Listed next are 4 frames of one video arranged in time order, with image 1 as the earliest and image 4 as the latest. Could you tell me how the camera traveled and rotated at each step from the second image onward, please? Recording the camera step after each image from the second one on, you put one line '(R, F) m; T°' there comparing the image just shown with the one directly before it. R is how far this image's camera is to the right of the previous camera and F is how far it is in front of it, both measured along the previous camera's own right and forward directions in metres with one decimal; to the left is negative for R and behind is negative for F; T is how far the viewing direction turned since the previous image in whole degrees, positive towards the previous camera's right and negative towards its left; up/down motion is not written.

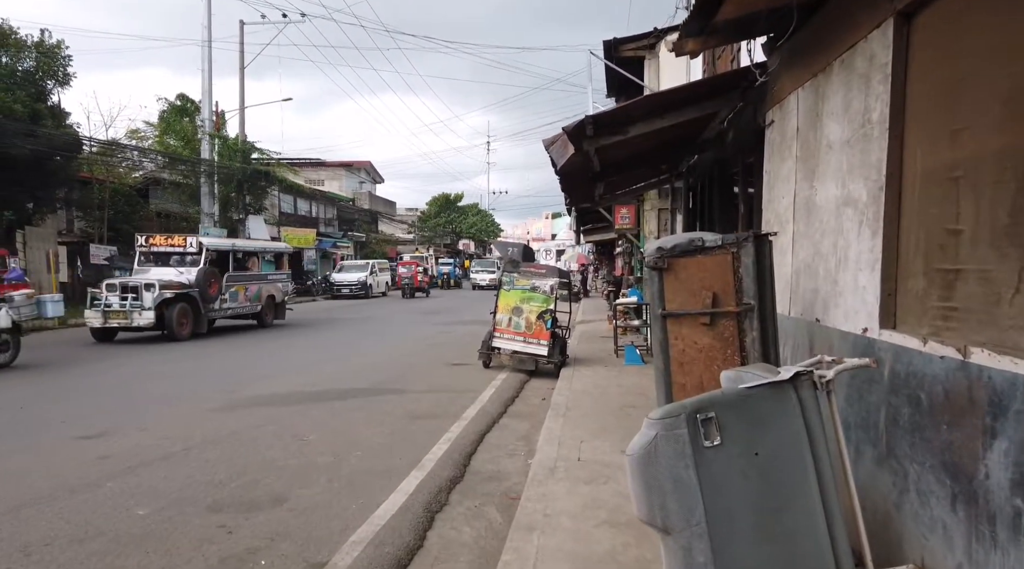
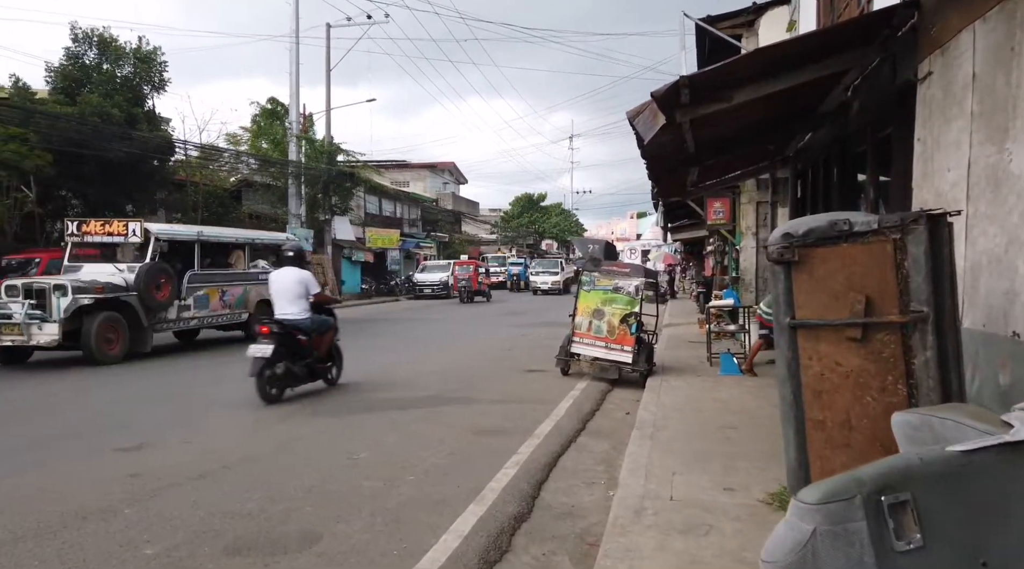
(0.0, +0.9) m; -7°
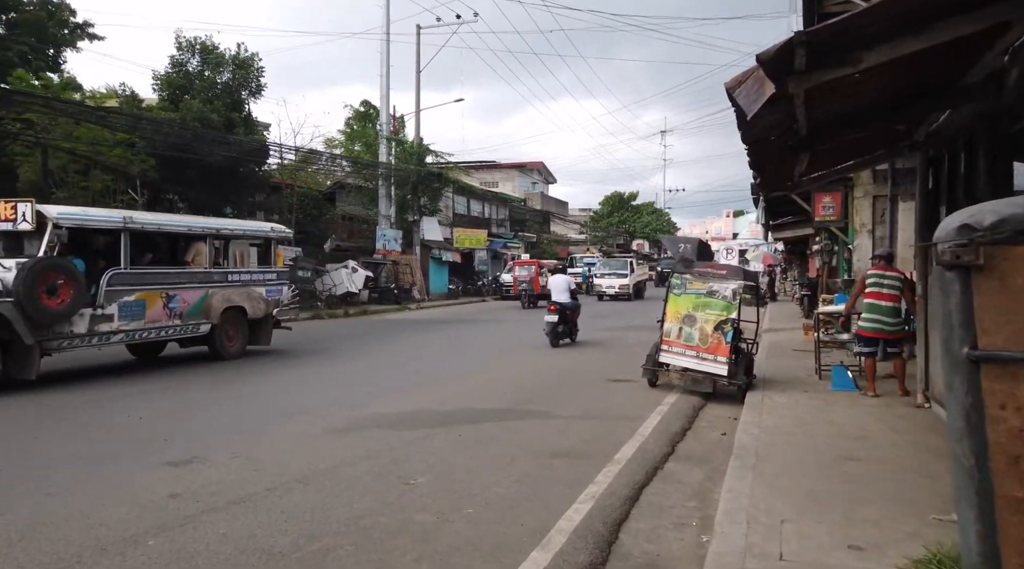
(+0.1, +0.7) m; -7°
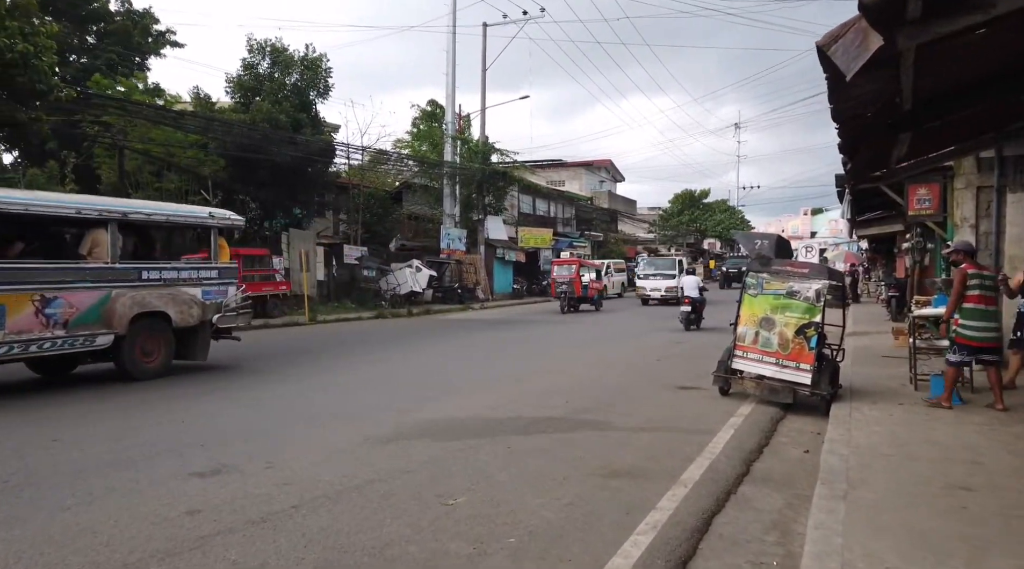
(+0.1, +0.6) m; -5°
